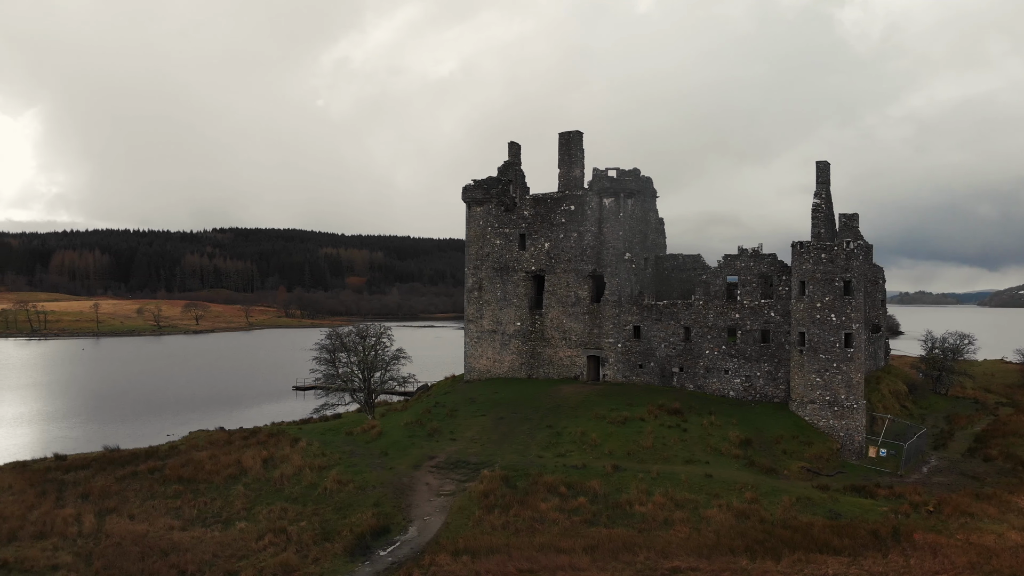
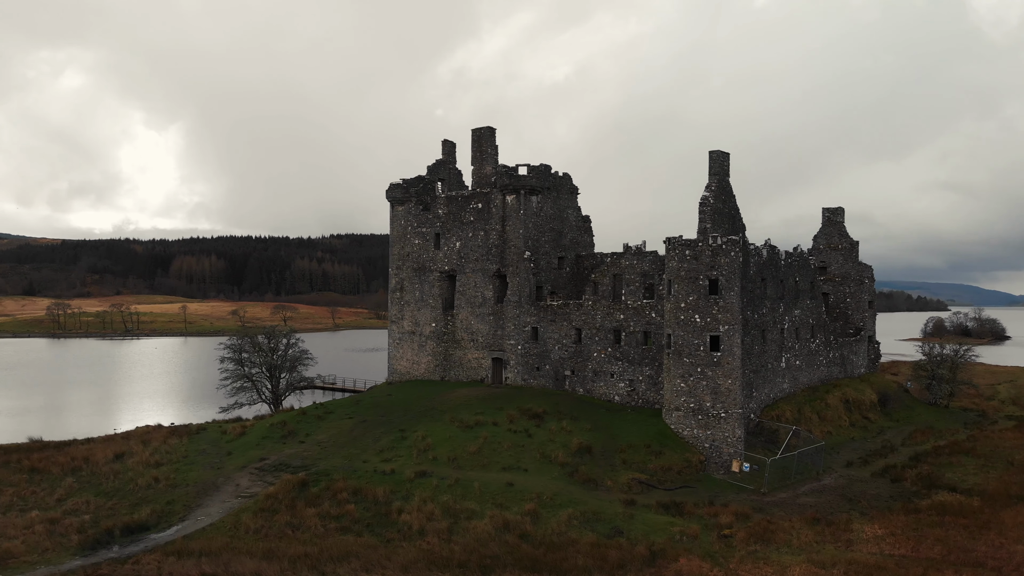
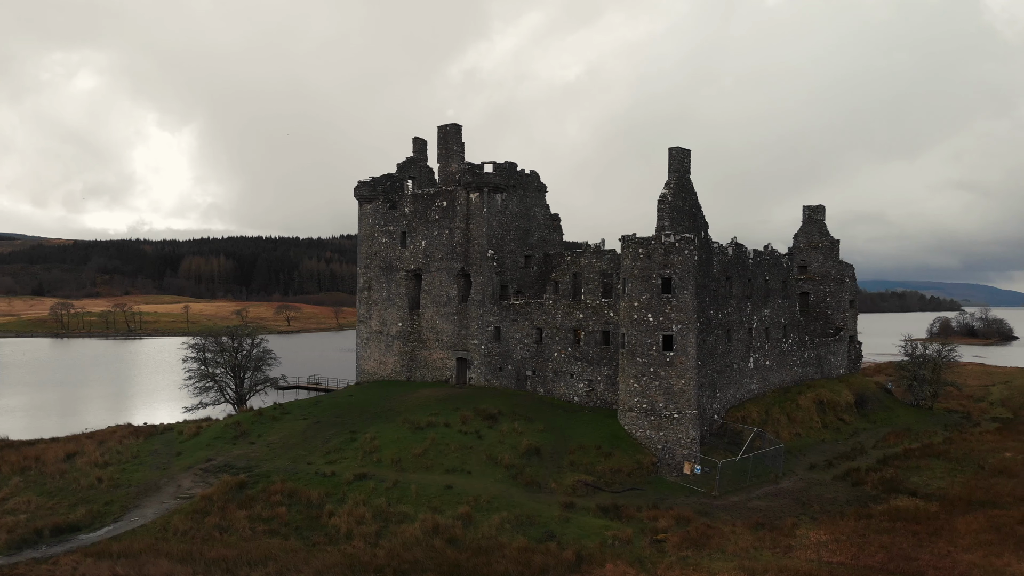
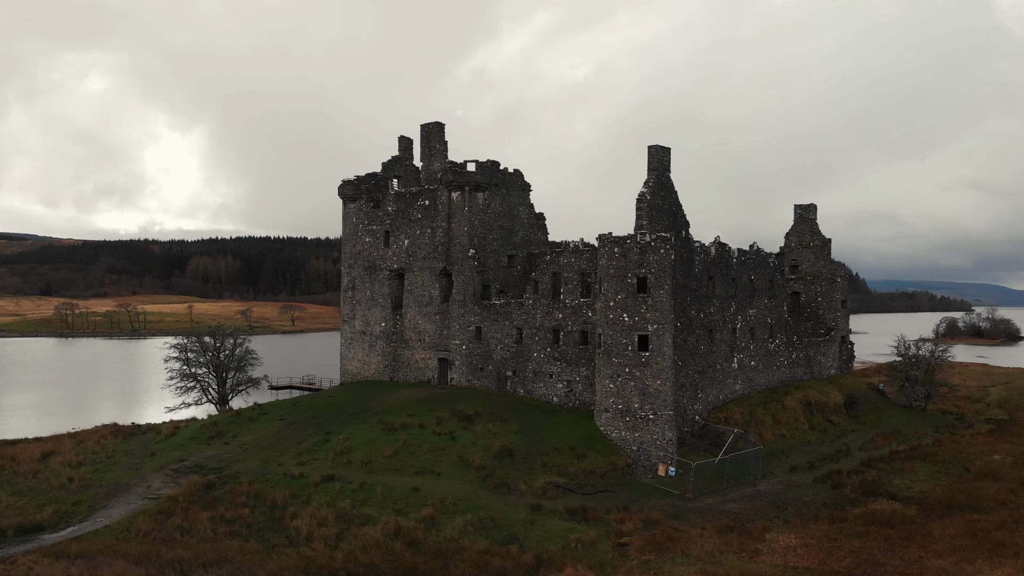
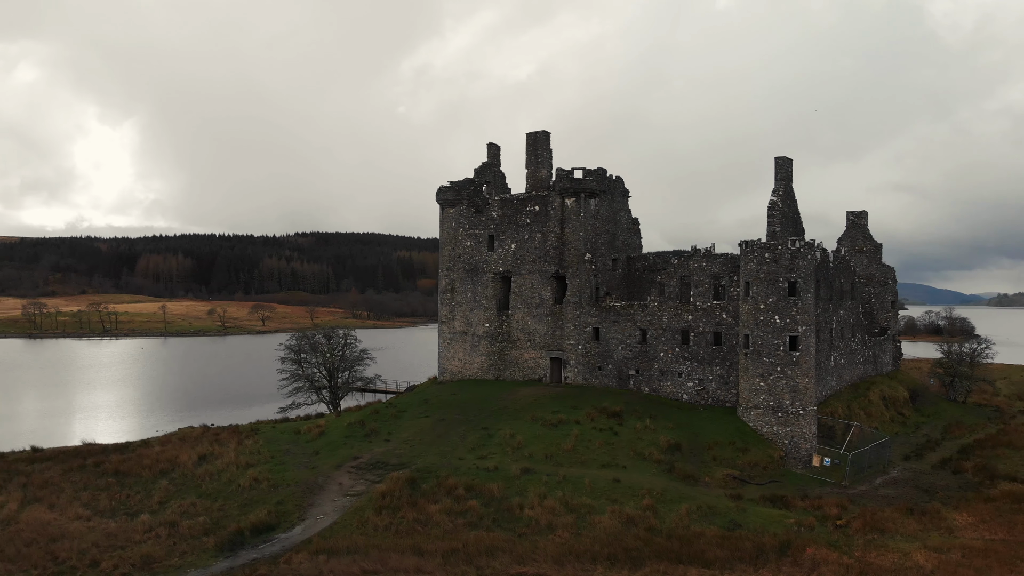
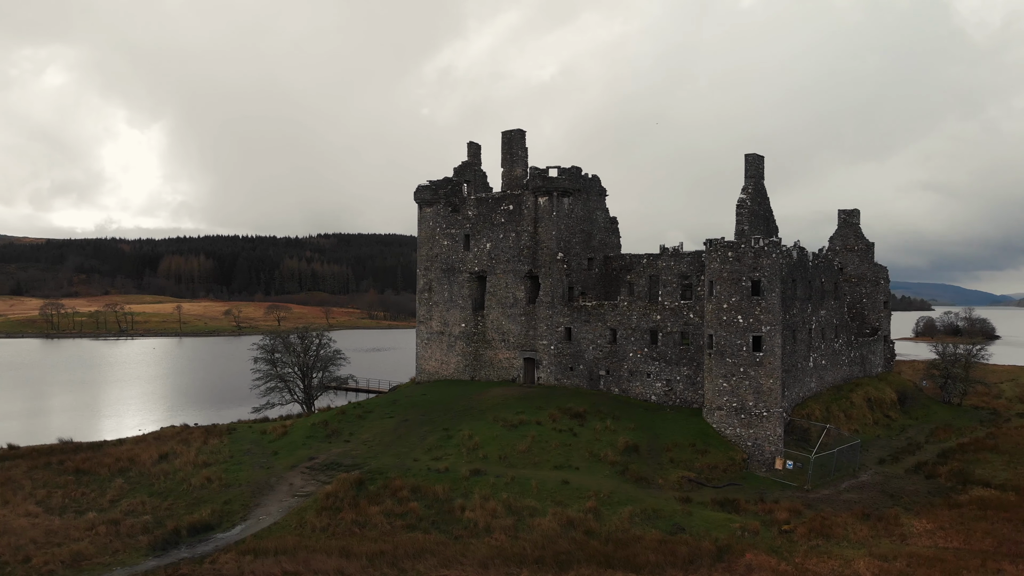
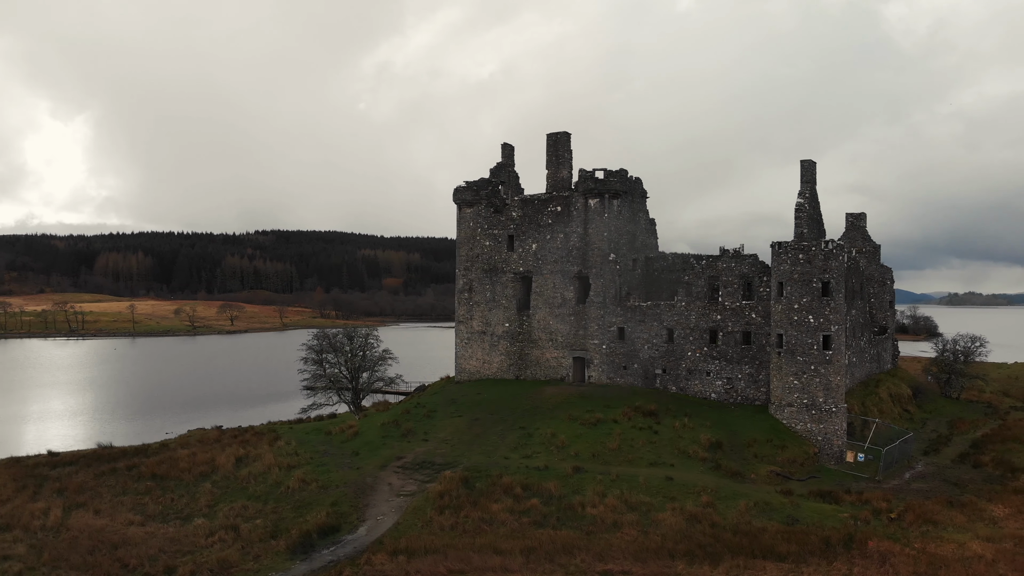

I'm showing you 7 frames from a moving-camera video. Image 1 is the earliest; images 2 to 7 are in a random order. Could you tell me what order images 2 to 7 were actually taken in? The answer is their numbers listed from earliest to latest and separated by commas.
7, 5, 6, 2, 3, 4
